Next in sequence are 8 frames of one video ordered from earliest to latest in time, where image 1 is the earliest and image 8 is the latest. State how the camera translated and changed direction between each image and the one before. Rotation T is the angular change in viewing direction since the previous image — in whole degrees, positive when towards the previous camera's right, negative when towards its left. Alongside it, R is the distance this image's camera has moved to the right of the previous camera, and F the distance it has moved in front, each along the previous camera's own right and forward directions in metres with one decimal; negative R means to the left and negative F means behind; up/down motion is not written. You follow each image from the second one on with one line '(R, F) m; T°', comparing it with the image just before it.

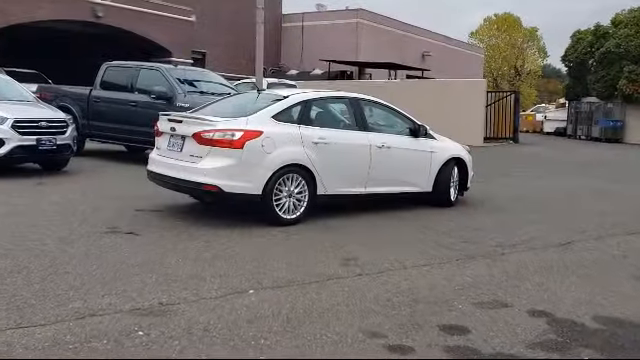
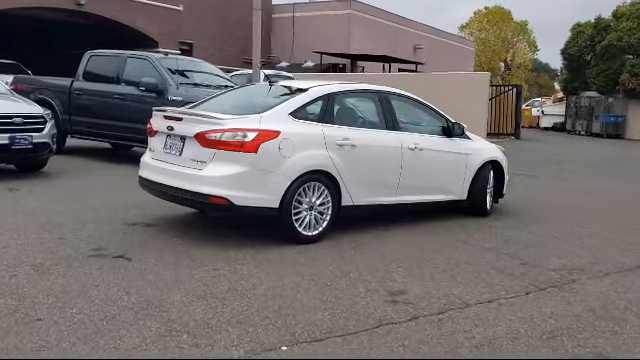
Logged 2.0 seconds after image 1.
(-0.5, +1.3) m; +1°
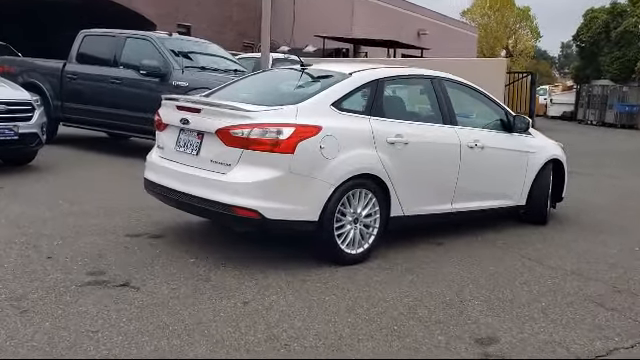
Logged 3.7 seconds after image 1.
(-0.5, +1.3) m; +1°
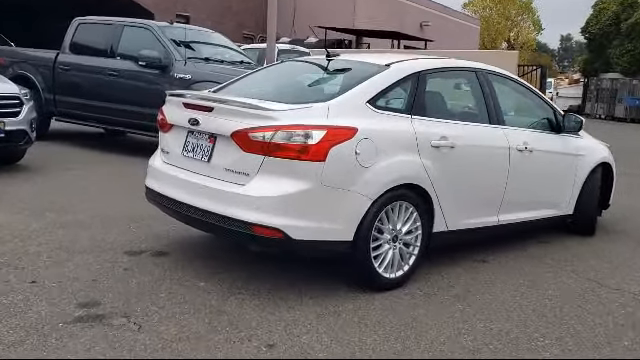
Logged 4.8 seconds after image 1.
(-0.3, +0.8) m; 0°
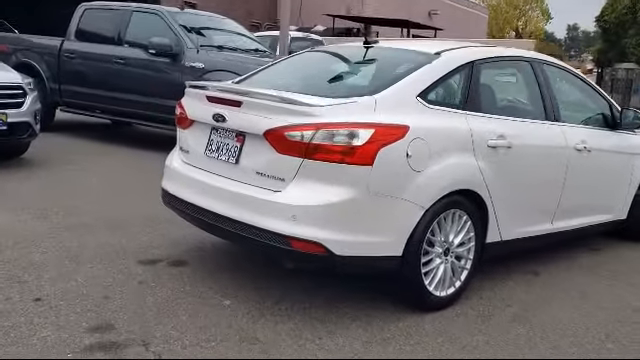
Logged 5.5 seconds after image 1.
(-0.3, +0.6) m; 0°
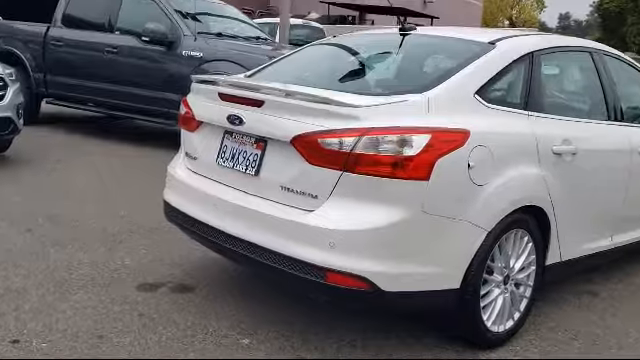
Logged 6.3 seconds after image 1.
(-0.3, +0.7) m; +1°
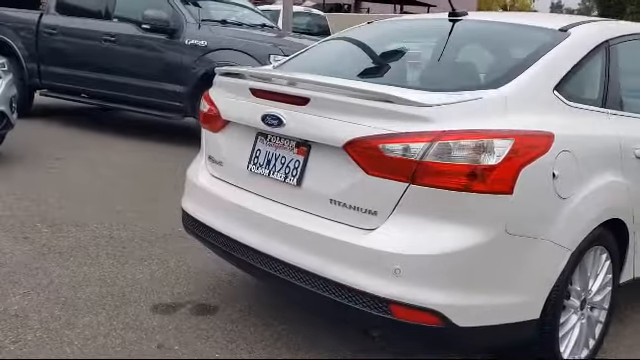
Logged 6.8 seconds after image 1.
(-0.3, +0.5) m; +1°
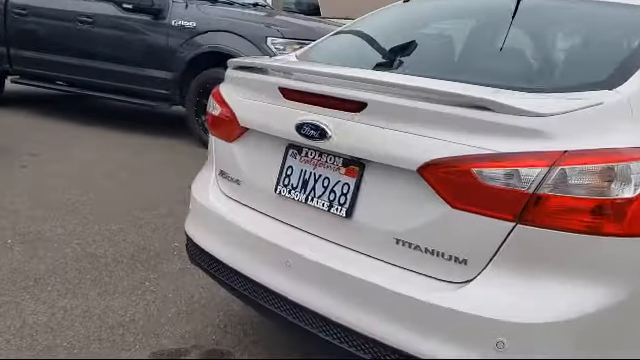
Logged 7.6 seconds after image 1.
(-0.3, +0.7) m; +2°
